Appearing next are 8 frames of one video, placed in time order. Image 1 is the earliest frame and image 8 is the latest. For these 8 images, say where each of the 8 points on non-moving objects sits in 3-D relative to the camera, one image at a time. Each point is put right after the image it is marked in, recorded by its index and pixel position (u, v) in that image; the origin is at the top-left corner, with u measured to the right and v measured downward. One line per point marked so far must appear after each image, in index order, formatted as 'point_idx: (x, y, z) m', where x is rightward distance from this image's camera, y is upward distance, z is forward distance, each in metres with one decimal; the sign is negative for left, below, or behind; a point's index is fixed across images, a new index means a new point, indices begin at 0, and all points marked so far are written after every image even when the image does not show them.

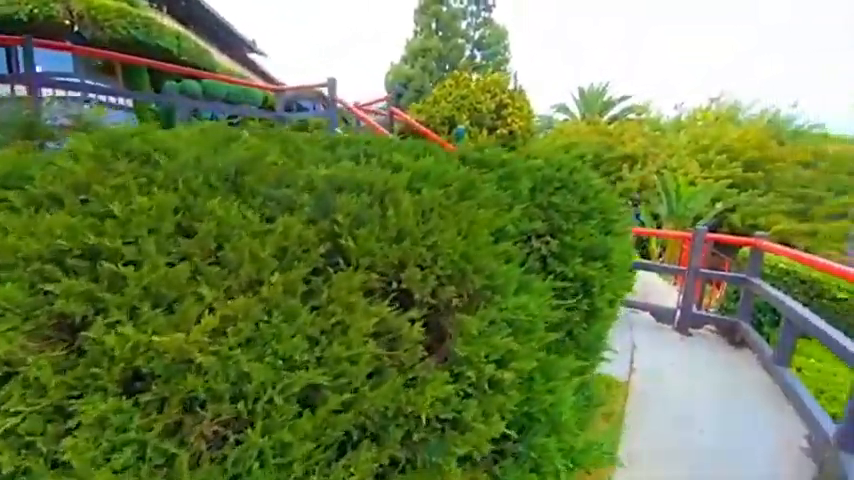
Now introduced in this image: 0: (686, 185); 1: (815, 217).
0: (+8.3, +1.8, +11.1) m
1: (+11.1, +0.7, +9.8) m
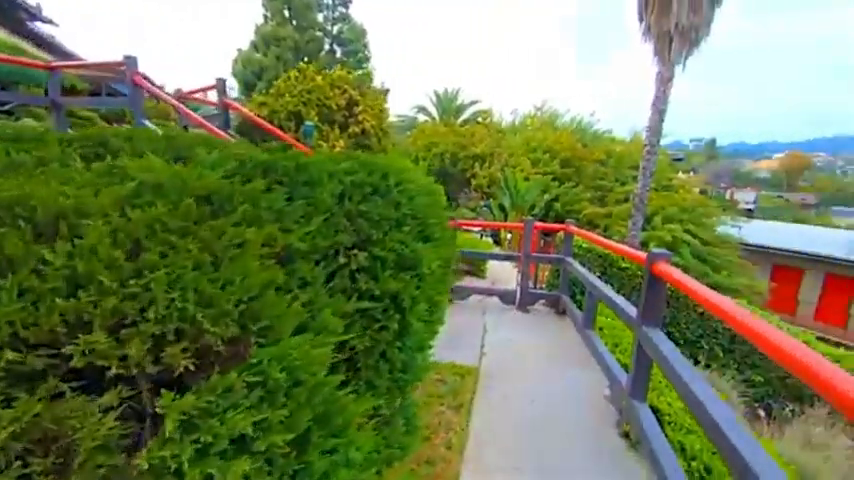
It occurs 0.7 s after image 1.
0: (+3.6, +2.3, +13.0) m
1: (+6.7, +1.4, +12.7) m
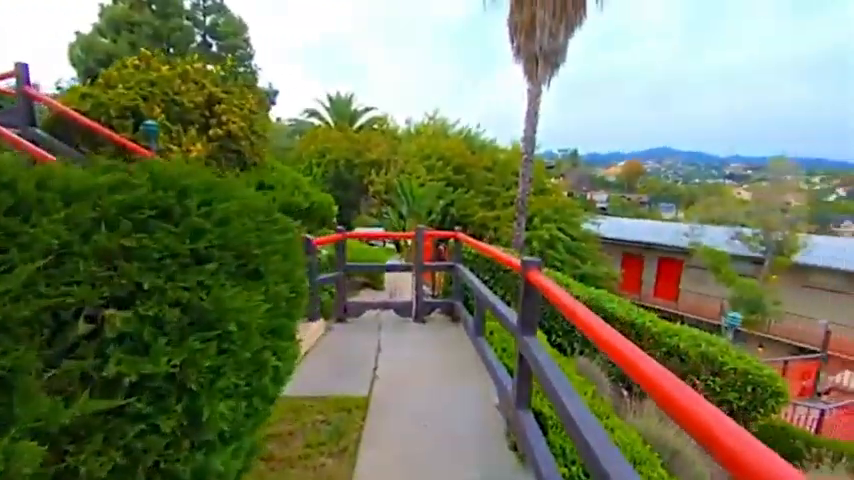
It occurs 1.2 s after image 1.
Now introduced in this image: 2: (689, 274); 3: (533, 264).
0: (-0.4, +2.1, +13.2) m
1: (+2.8, +1.3, +13.7) m
2: (+12.5, -1.6, +16.4) m
3: (+0.7, -0.2, +2.4) m
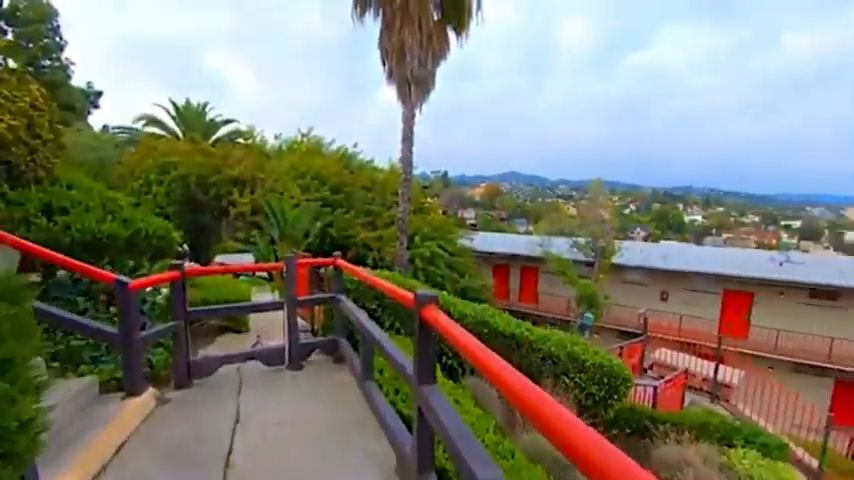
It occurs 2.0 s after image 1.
0: (-4.8, +1.1, +11.9) m
1: (-2.0, +0.5, +13.5) m
2: (+6.5, -2.1, +19.1) m
3: (0.0, -0.3, +2.0) m
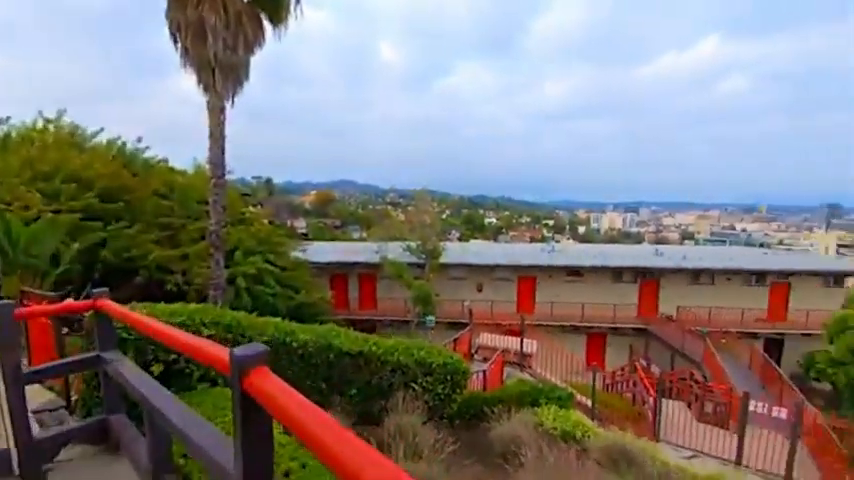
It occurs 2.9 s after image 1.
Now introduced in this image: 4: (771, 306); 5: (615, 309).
0: (-9.5, +0.4, +8.0) m
1: (-7.7, -0.1, +10.7) m
2: (-2.6, -2.5, +19.5) m
3: (-0.7, -0.5, +1.4) m
4: (+18.1, -3.5, +18.2) m
5: (+10.0, -3.6, +18.4) m
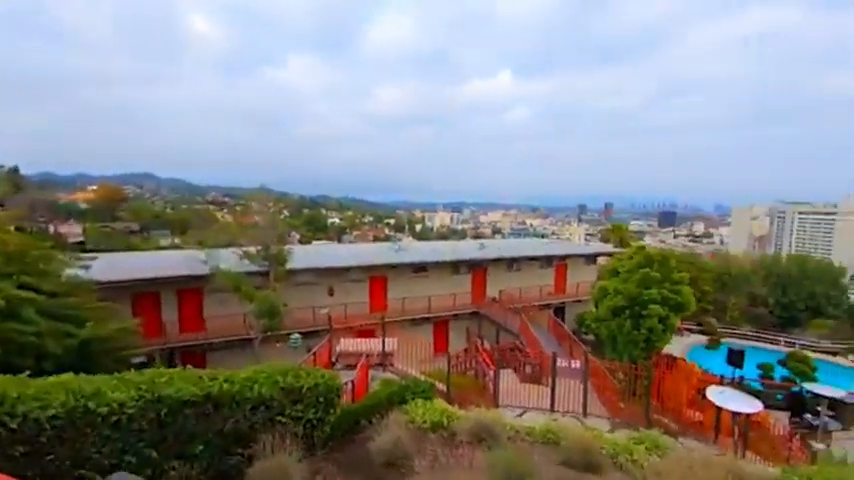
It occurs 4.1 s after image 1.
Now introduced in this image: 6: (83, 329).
0: (-11.6, -0.1, +2.9) m
1: (-11.0, -0.6, +6.1) m
2: (-10.1, -2.8, +16.3) m
3: (-0.7, -0.6, +0.7) m
4: (+9.1, -3.0, +24.1) m
5: (+1.7, -3.4, +20.7) m
6: (-9.4, -2.4, +9.3) m
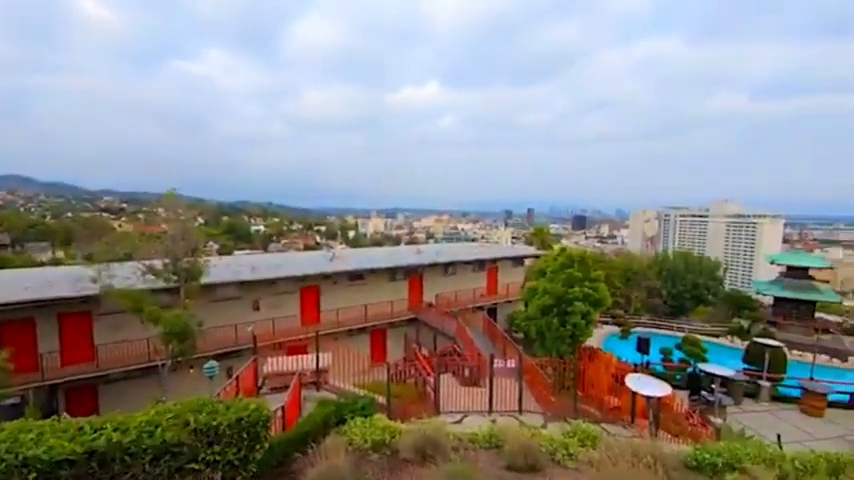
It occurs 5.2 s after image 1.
0: (-11.8, -0.4, +0.4) m
1: (-11.8, -0.9, +3.6) m
2: (-12.9, -3.4, +13.8) m
3: (-0.7, -0.6, +0.3) m
4: (+4.5, -3.3, +25.1) m
5: (-2.1, -3.8, +20.3) m
6: (-10.8, -2.8, +7.0) m
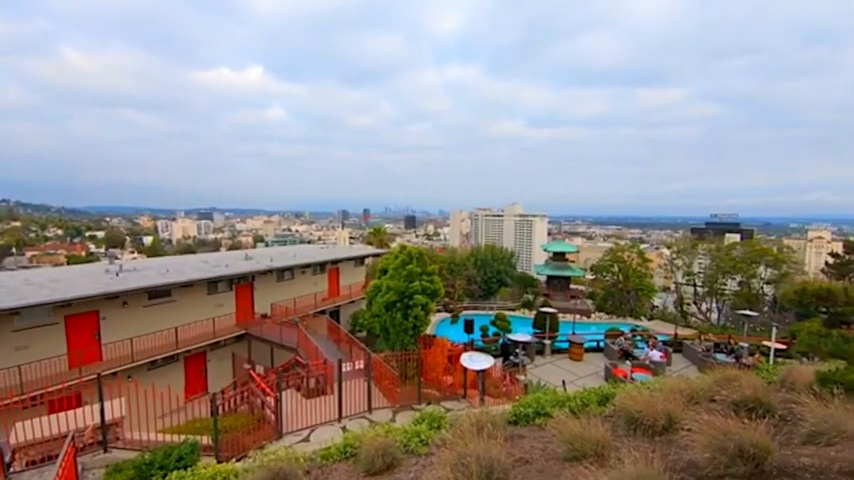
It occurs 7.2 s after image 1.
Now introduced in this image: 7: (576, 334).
0: (-10.4, -0.8, -5.1) m
1: (-11.9, -1.4, -2.3) m
2: (-17.3, -4.0, +6.4) m
3: (-0.5, -0.6, -0.2) m
4: (-6.8, -3.3, +24.3) m
5: (-10.6, -4.1, +17.1) m
6: (-12.4, -3.2, +1.3) m
7: (+7.6, -4.9, +17.8) m
